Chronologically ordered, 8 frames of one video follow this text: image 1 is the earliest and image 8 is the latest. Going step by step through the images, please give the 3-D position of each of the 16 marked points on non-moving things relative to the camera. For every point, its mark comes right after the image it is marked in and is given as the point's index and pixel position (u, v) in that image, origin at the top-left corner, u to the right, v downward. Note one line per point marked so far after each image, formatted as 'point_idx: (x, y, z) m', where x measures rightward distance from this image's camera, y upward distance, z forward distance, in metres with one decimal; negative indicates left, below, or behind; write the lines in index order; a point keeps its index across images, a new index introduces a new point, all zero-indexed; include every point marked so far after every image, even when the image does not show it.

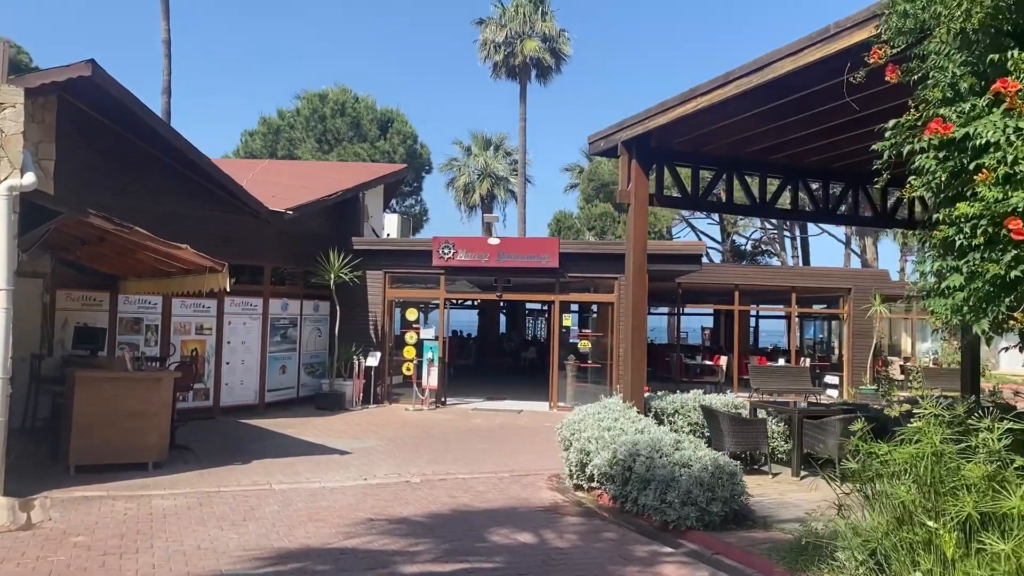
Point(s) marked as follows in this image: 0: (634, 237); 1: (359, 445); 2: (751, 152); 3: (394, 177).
0: (+1.2, +0.5, +8.4) m
1: (-1.8, -1.9, +10.3) m
2: (+2.5, +1.4, +9.0) m
3: (-2.2, +2.1, +15.9) m
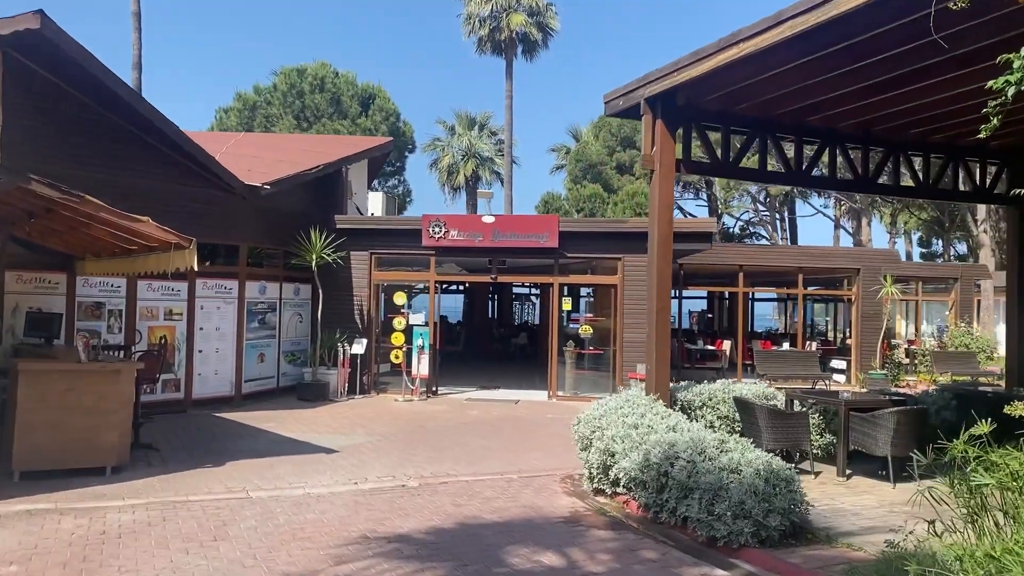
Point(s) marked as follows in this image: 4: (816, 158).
0: (+1.3, +0.7, +7.4) m
1: (-1.8, -1.7, +9.3) m
2: (+2.6, +1.6, +8.0) m
3: (-2.3, +2.4, +14.9) m
4: (+3.0, +1.3, +8.3) m
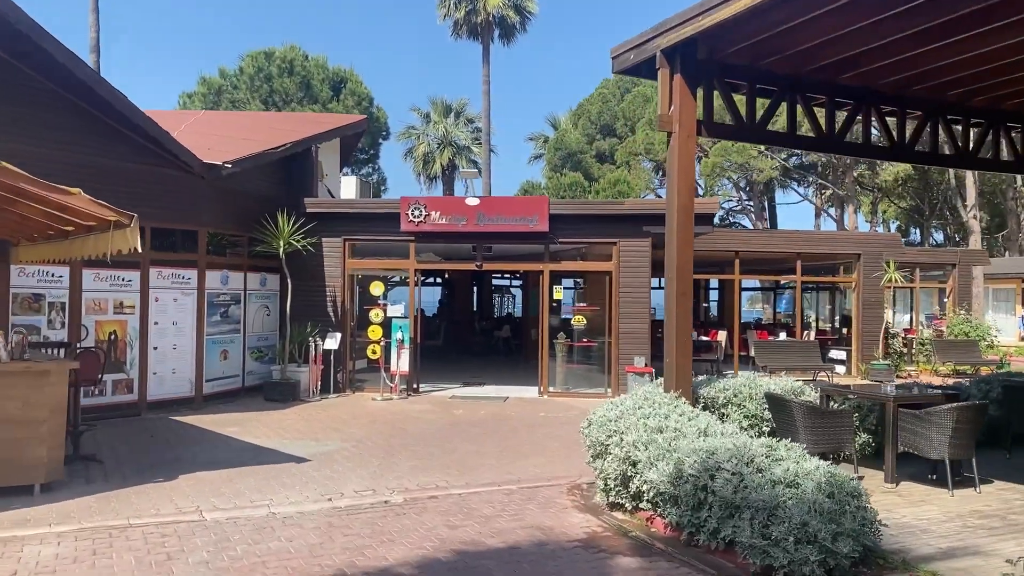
0: (+1.3, +0.8, +6.4) m
1: (-1.9, -1.5, +8.2) m
2: (+2.5, +1.8, +7.0) m
3: (-2.6, +2.6, +13.7) m
4: (+2.9, +1.4, +7.4) m
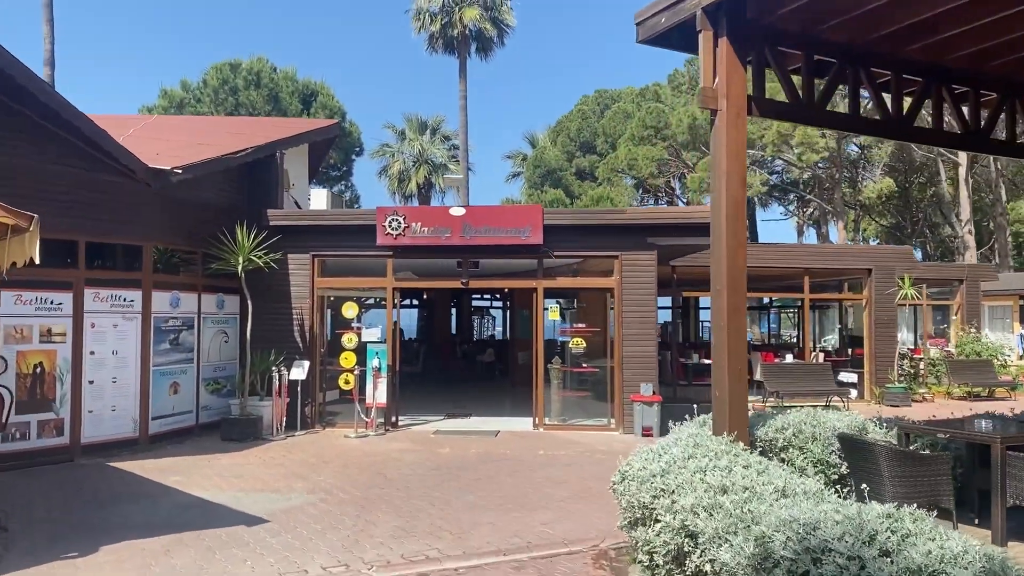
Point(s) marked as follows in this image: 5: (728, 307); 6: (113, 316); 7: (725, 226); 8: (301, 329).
0: (+1.3, +0.8, +5.1) m
1: (-1.8, -1.7, +6.8) m
2: (+2.5, +1.7, +5.8) m
3: (-2.8, +2.2, +12.4) m
4: (+2.9, +1.3, +6.2) m
5: (+1.3, -0.1, +5.1) m
6: (-4.4, -0.3, +9.4) m
7: (+1.3, +0.4, +5.1) m
8: (-2.8, -0.5, +11.4) m
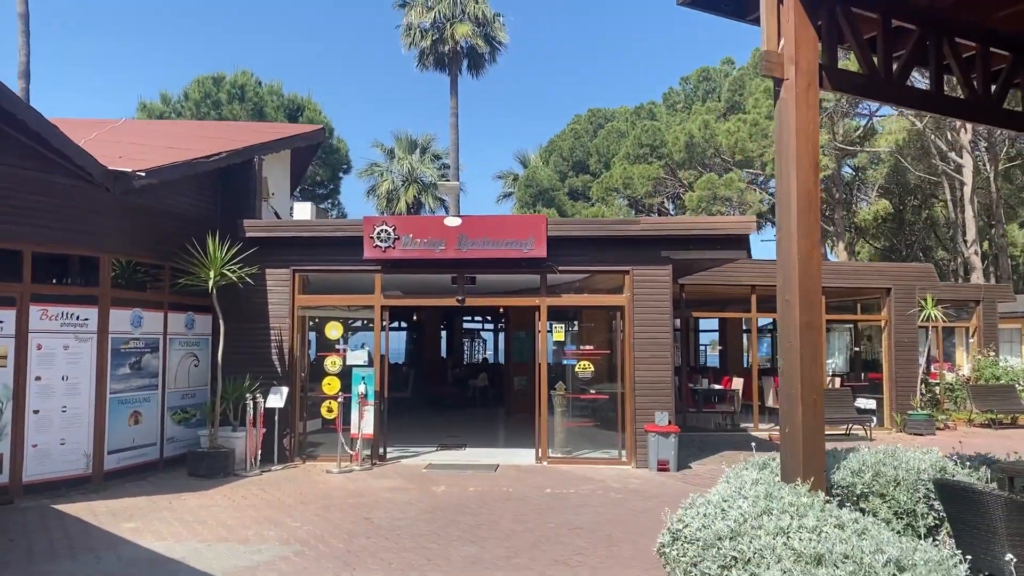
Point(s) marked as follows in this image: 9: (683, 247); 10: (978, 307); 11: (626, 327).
0: (+1.4, +0.7, +4.2) m
1: (-1.8, -1.8, +5.7) m
2: (+2.6, +1.6, +4.9) m
3: (-2.8, +2.0, +11.4) m
4: (+3.0, +1.3, +5.2) m
5: (+1.4, -0.2, +4.1) m
6: (-4.3, -0.5, +8.3) m
7: (+1.4, +0.3, +4.2) m
8: (-2.8, -0.8, +10.3) m
9: (+2.0, +0.5, +10.1) m
10: (+9.9, -0.4, +18.2) m
11: (+1.4, -0.5, +10.2) m
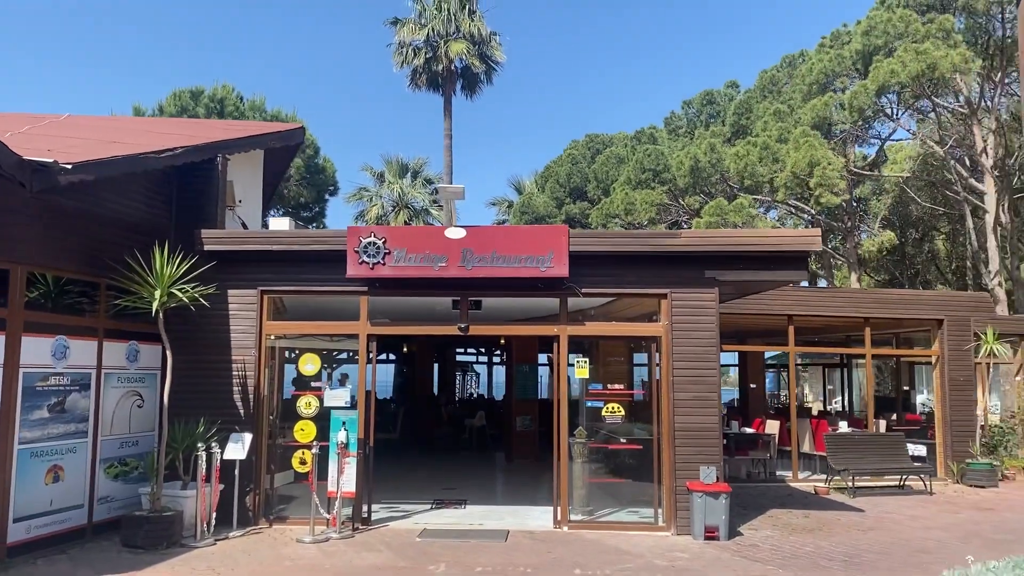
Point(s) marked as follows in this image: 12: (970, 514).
0: (+1.6, +0.7, +2.5) m
1: (-1.6, -1.9, +3.9) m
2: (+2.9, +1.6, +3.3) m
3: (-2.6, +1.7, +9.7) m
4: (+3.2, +1.2, +3.6) m
5: (+1.6, -0.2, +2.4) m
6: (-4.2, -0.6, +6.5) m
7: (+1.6, +0.3, +2.5) m
8: (-2.7, -1.0, +8.5) m
9: (+2.2, +0.2, +8.5) m
10: (+10.0, -1.1, +16.6) m
11: (+1.5, -0.7, +8.5) m
12: (+5.3, -2.6, +9.9) m
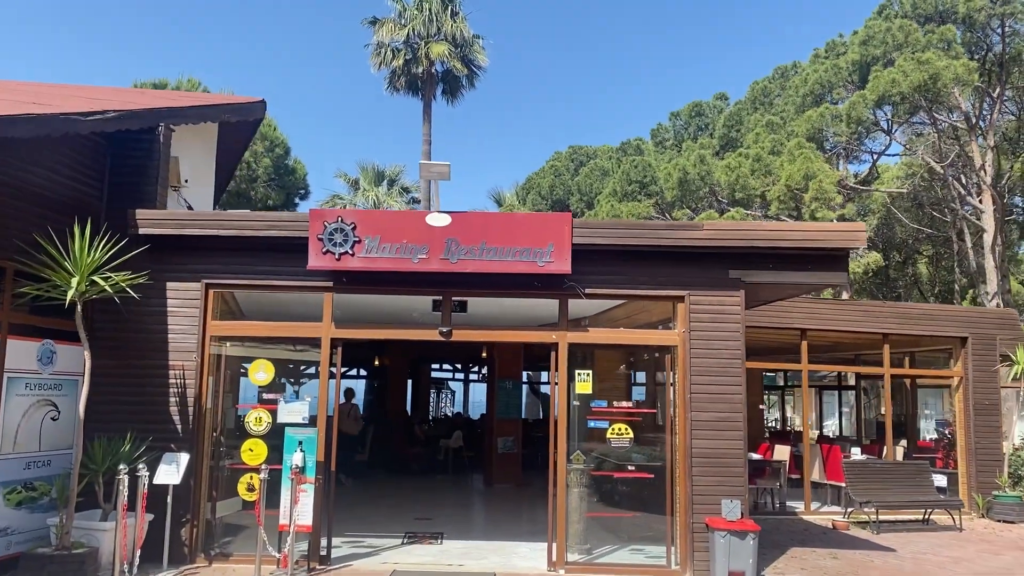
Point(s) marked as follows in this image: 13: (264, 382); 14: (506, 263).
0: (+1.7, +0.8, +1.3) m
1: (-1.5, -1.7, +2.5) m
2: (+3.0, +1.6, +2.1) m
3: (-2.7, +1.7, +8.4) m
4: (+3.3, +1.2, +2.5) m
5: (+1.7, -0.1, +1.2) m
6: (-4.2, -0.5, +5.1) m
7: (+1.7, +0.4, +1.3) m
8: (-2.8, -0.9, +7.1) m
9: (+2.1, +0.2, +7.3) m
10: (+9.6, -1.4, +15.6) m
11: (+1.4, -0.8, +7.2) m
12: (+5.1, -2.7, +8.7) m
13: (-2.1, -0.8, +7.3) m
14: (-0.1, +0.2, +7.1) m
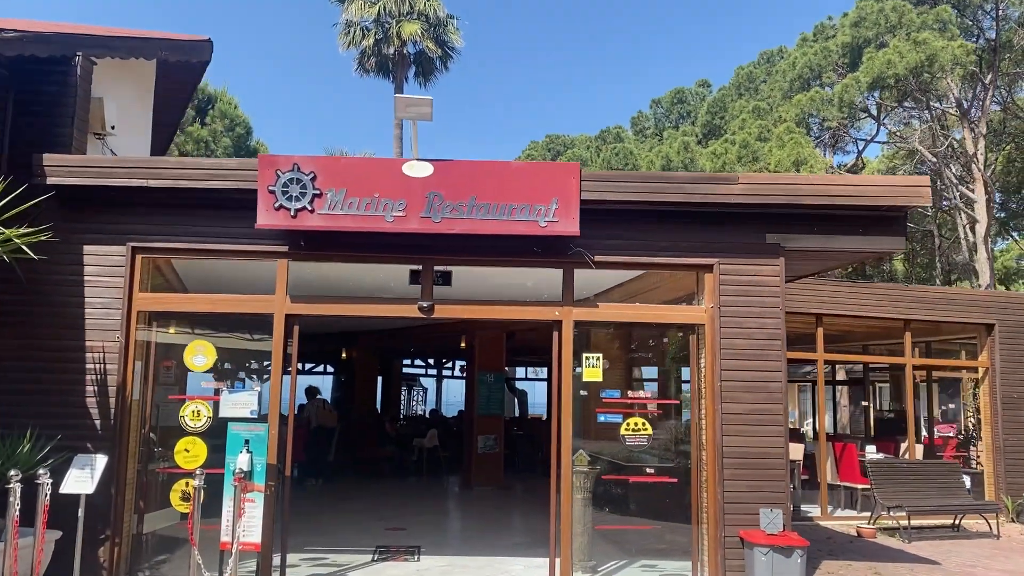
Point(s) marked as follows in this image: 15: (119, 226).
0: (+1.9, +1.0, +0.1) m
1: (-1.4, -1.5, +1.2) m
2: (+3.1, +1.9, +1.0) m
3: (-2.8, +2.0, +7.1) m
4: (+3.4, +1.4, +1.3) m
5: (+1.9, +0.2, 0.0) m
6: (-4.2, -0.2, +3.7) m
7: (+1.9, +0.6, +0.1) m
8: (-2.8, -0.7, +5.8) m
9: (+2.1, +0.4, +6.1) m
10: (+9.3, -1.2, +14.7) m
11: (+1.4, -0.5, +6.1) m
12: (+5.0, -2.5, +7.7) m
13: (-2.2, -0.6, +6.0) m
14: (-0.1, +0.4, +5.8) m
15: (-2.7, +0.4, +6.0) m
